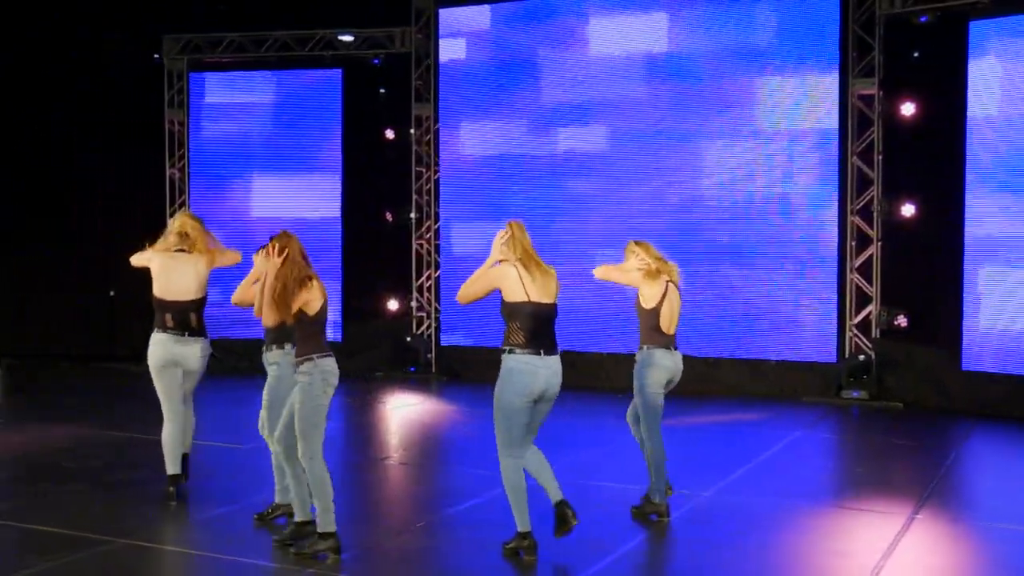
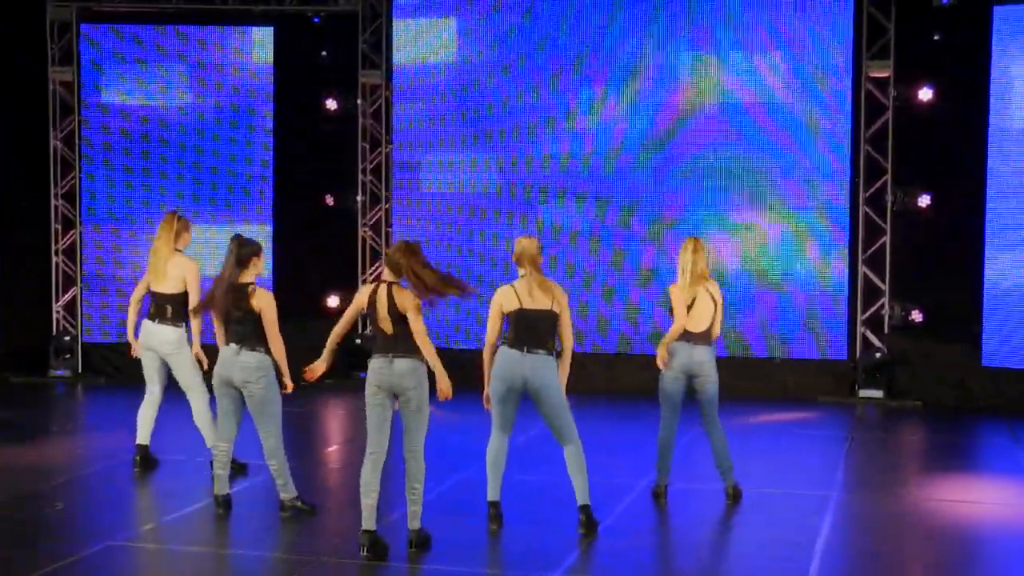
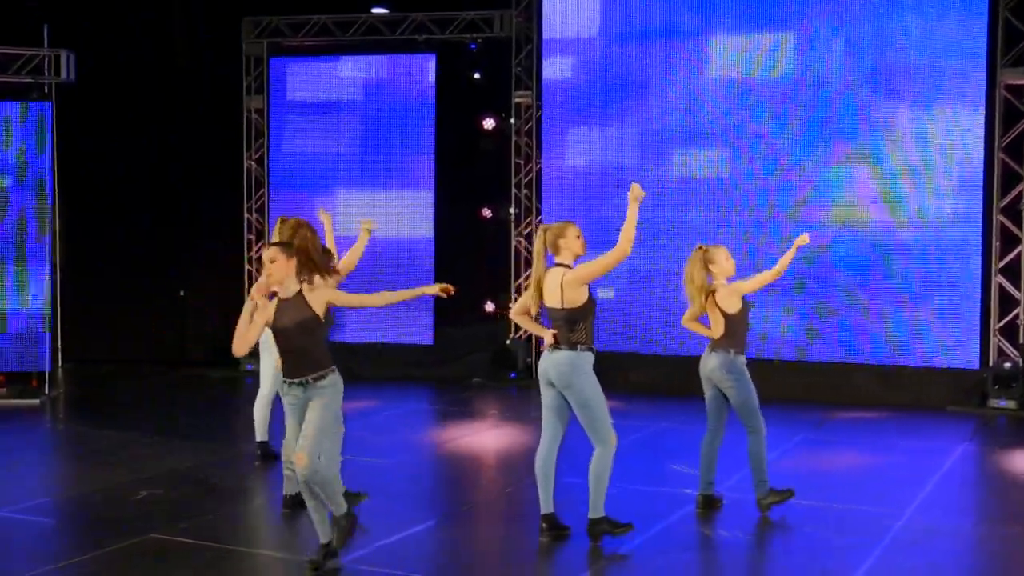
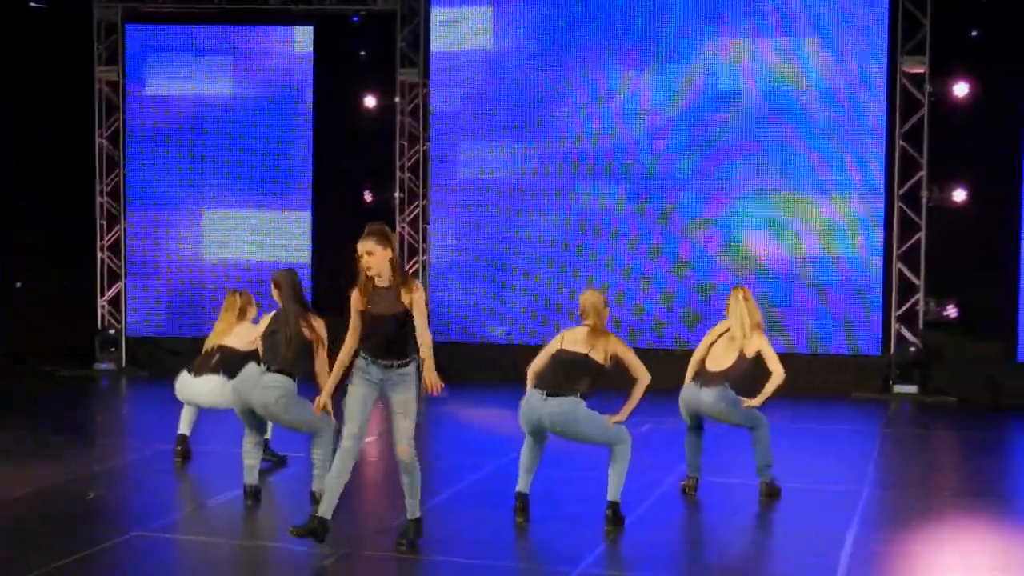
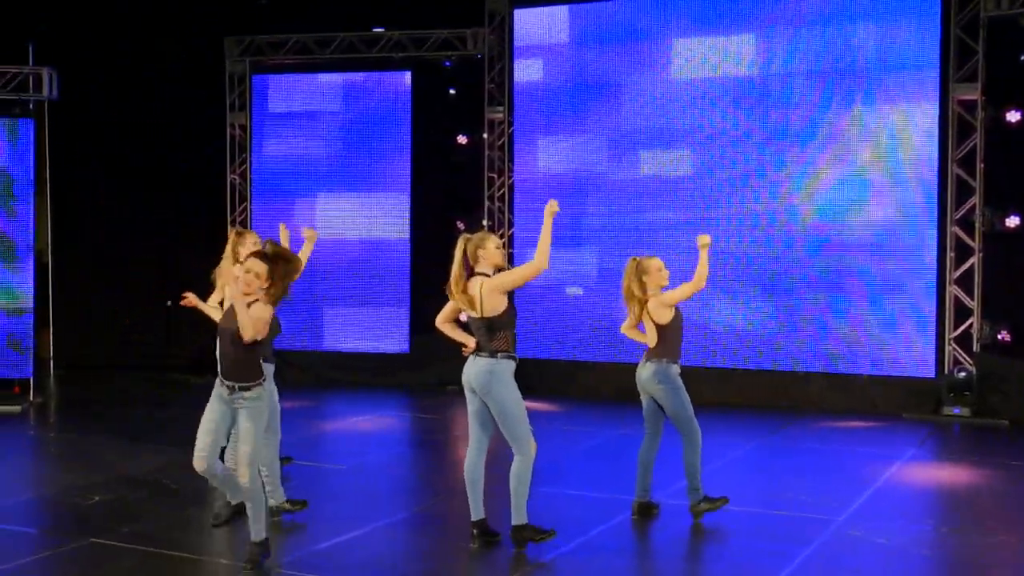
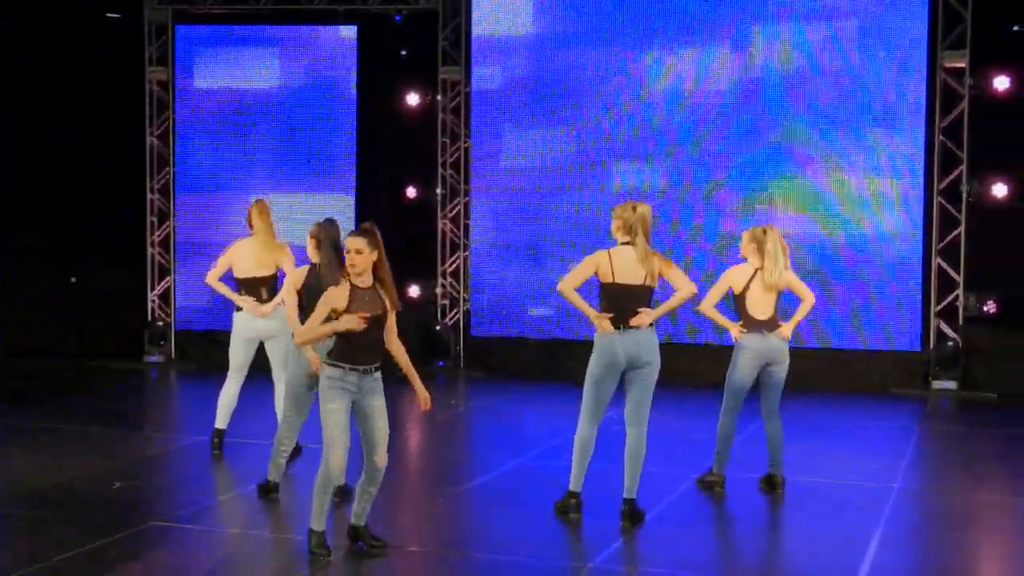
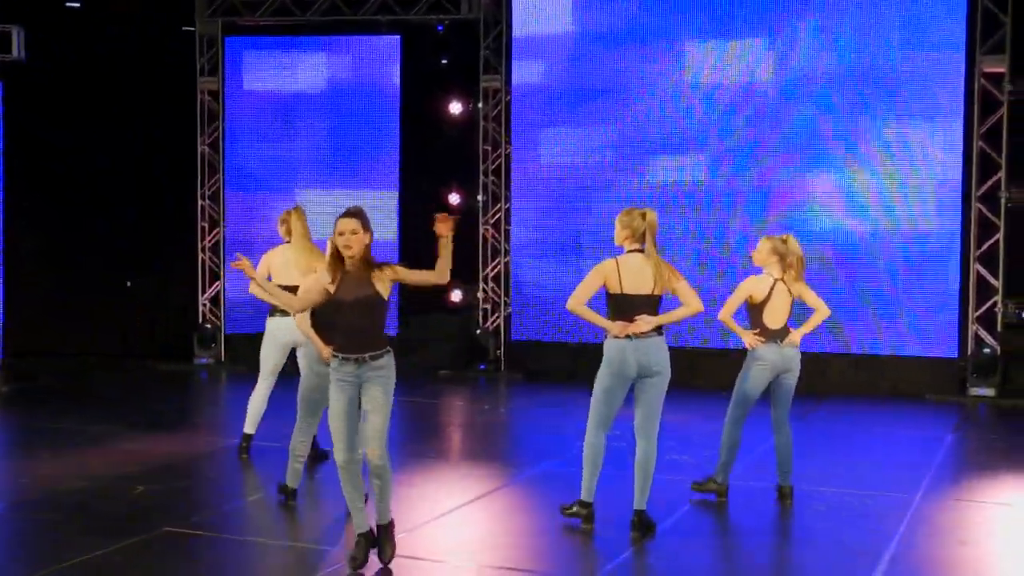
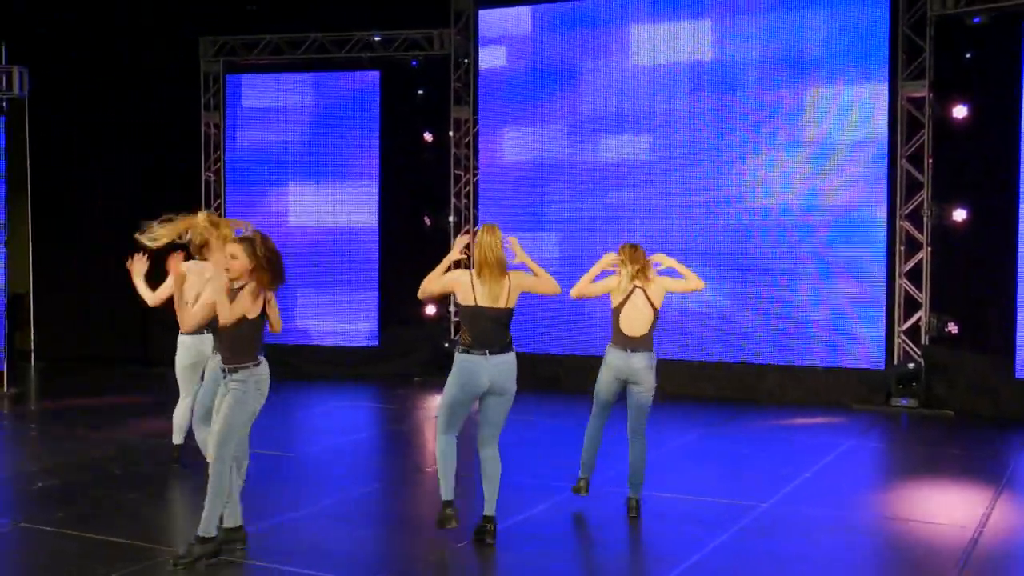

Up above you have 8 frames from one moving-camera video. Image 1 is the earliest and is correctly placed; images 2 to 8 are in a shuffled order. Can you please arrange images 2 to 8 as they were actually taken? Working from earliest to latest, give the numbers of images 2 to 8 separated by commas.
8, 5, 3, 7, 6, 4, 2
